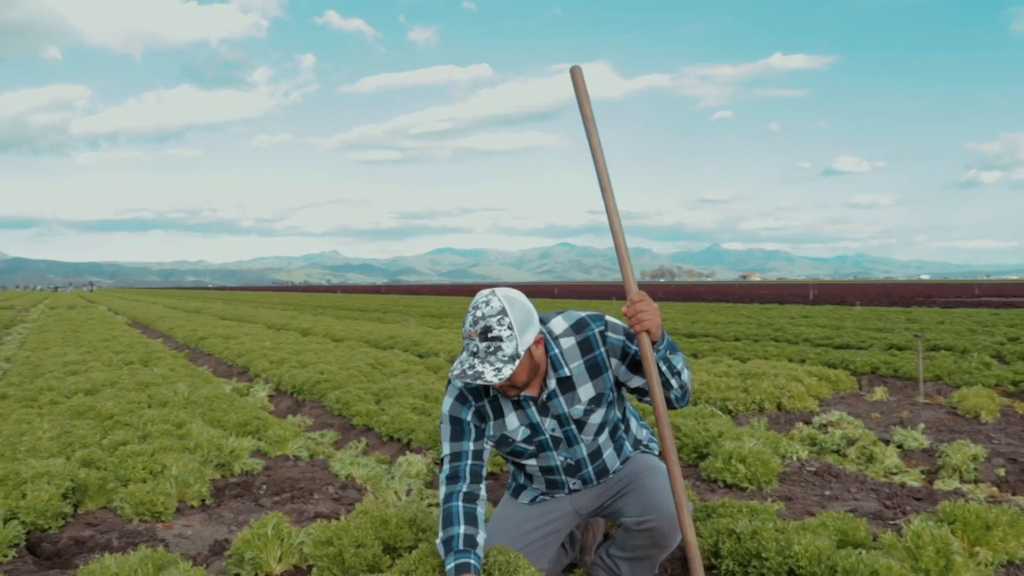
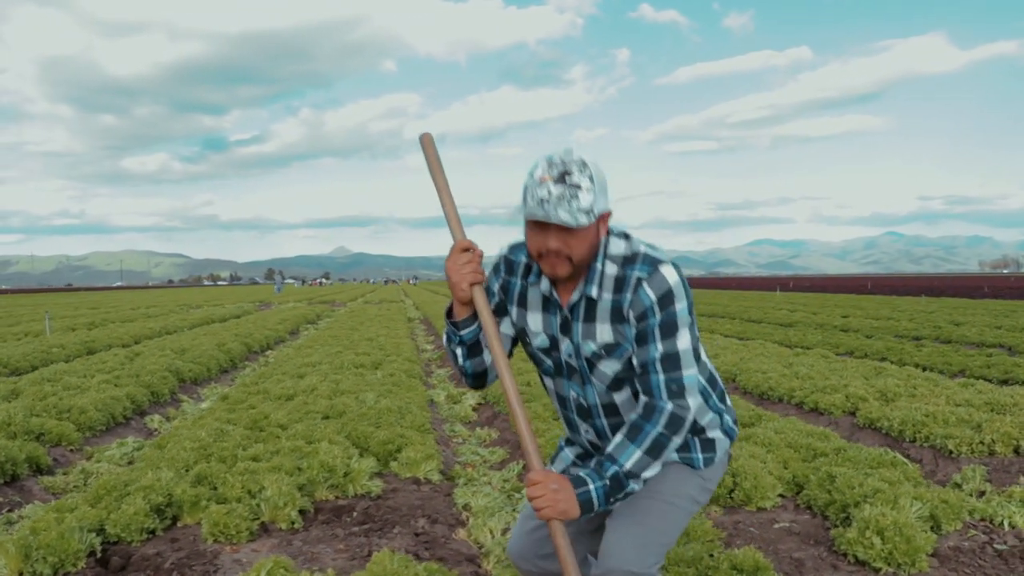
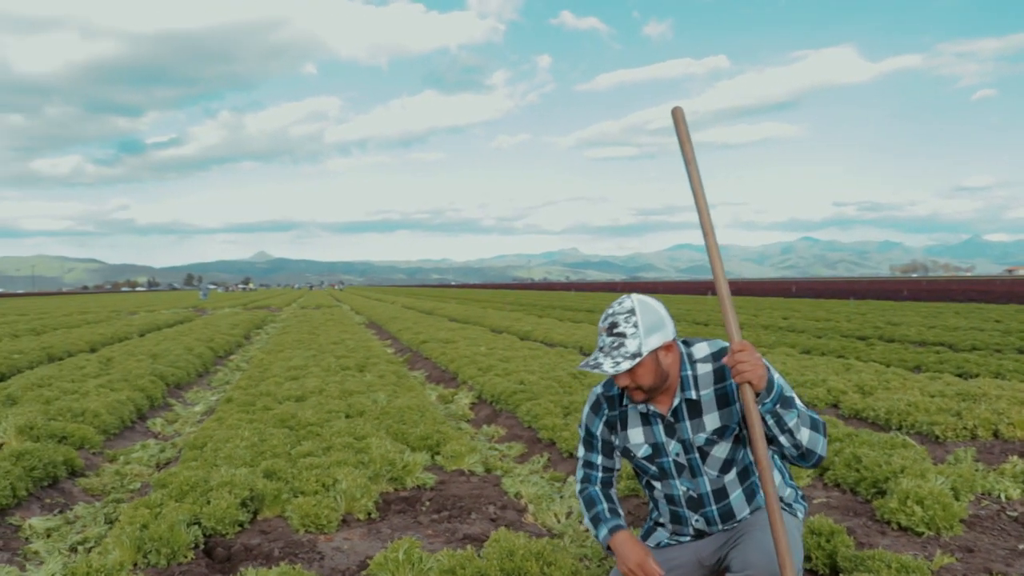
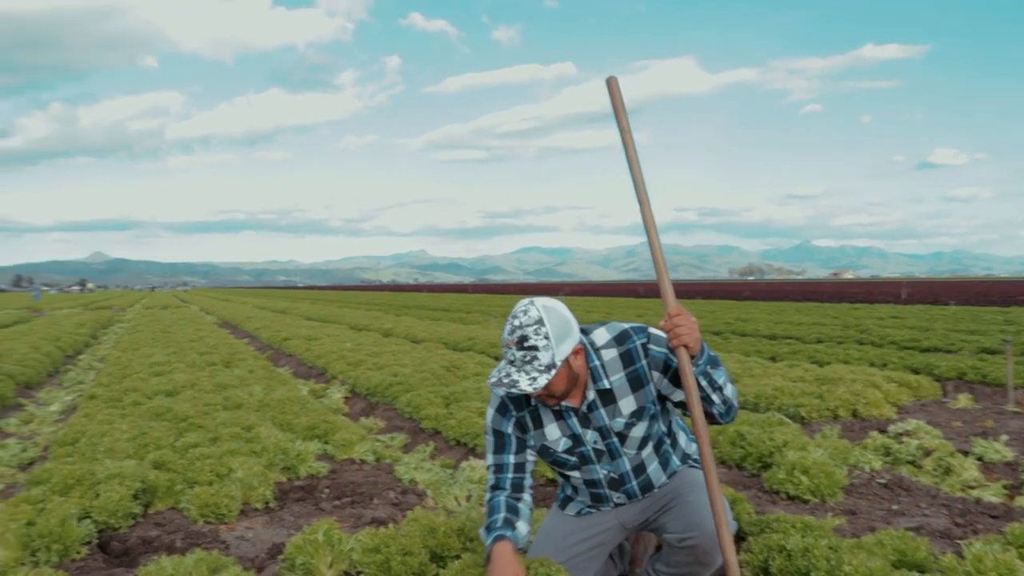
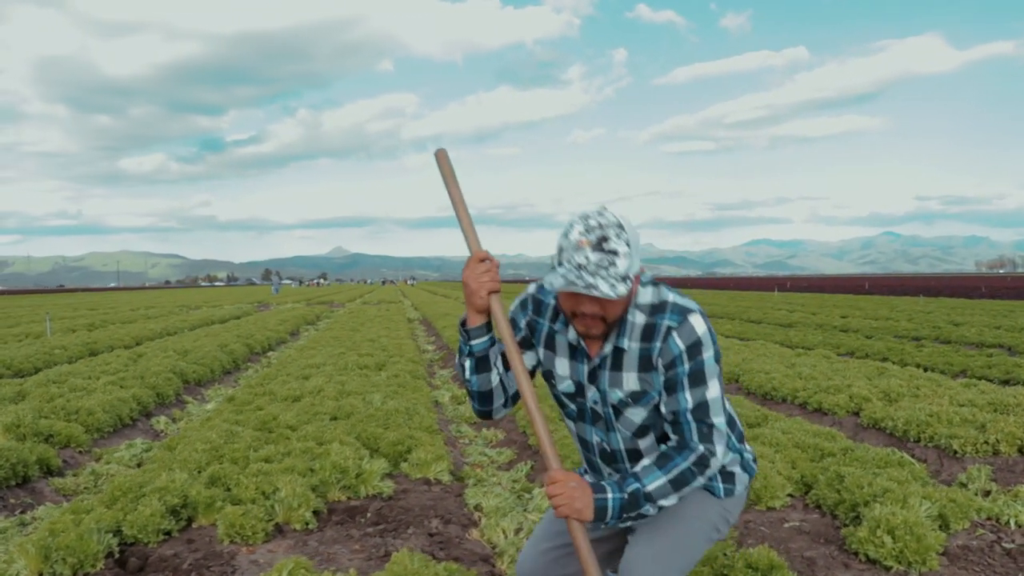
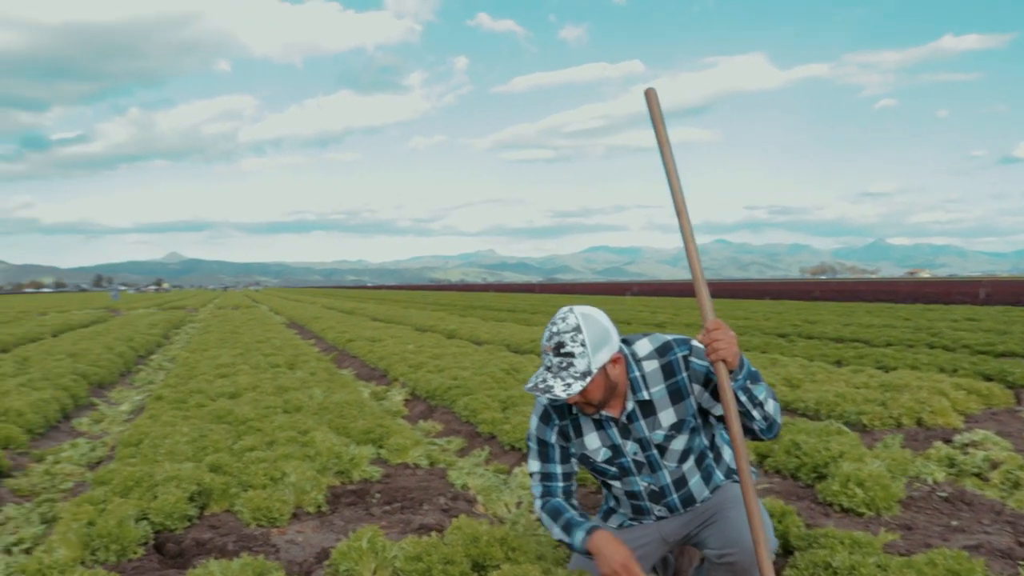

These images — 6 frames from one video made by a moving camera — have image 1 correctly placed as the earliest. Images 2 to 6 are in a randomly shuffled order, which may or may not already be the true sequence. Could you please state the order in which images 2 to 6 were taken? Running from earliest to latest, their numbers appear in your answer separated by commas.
4, 6, 3, 5, 2
